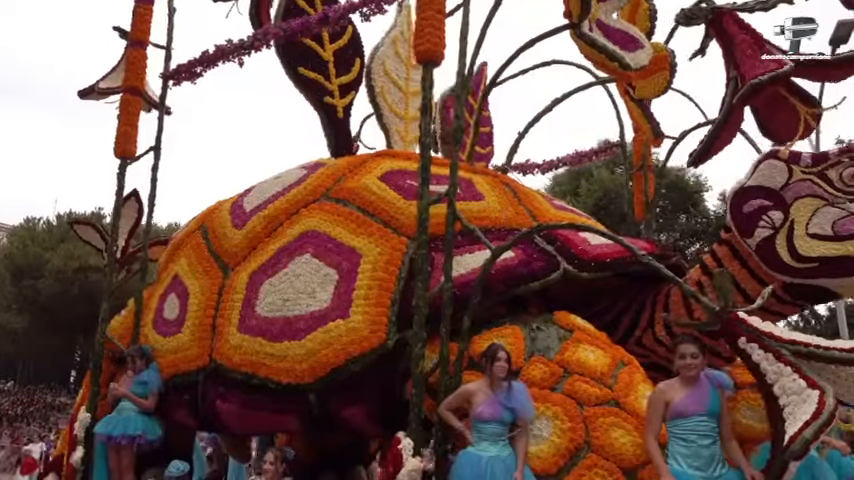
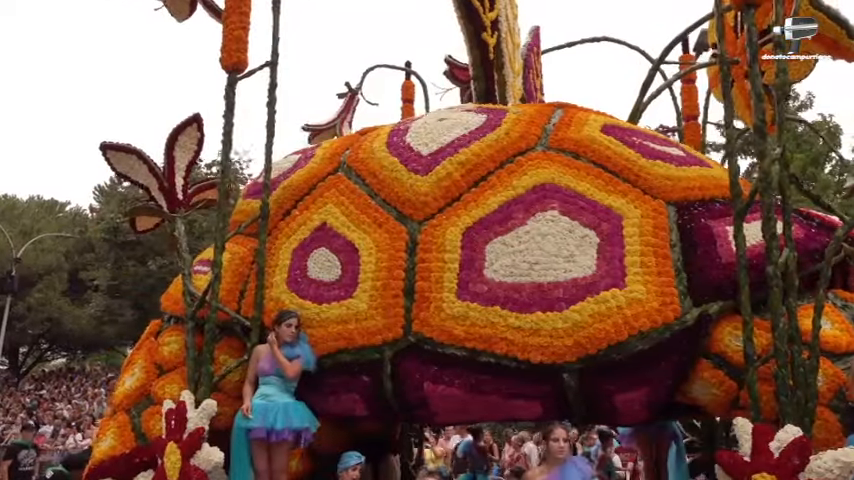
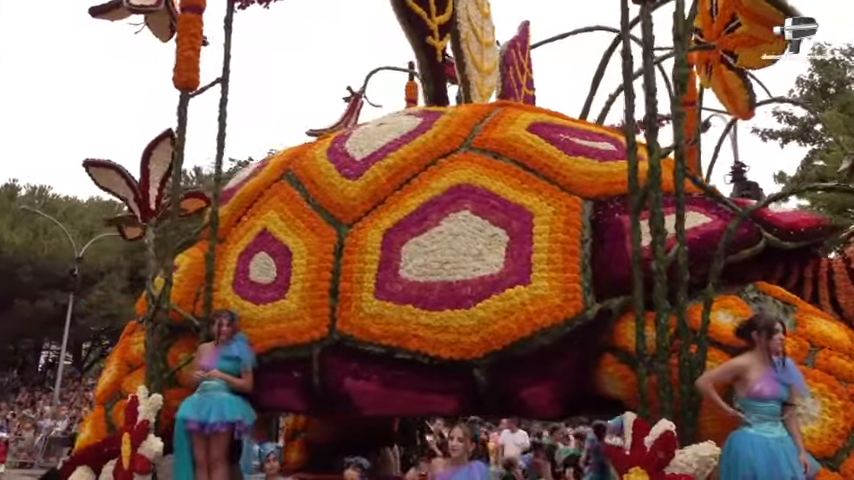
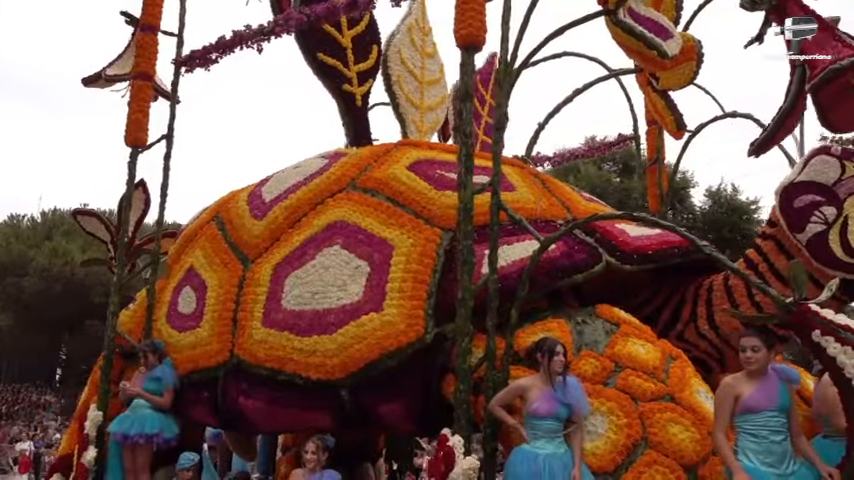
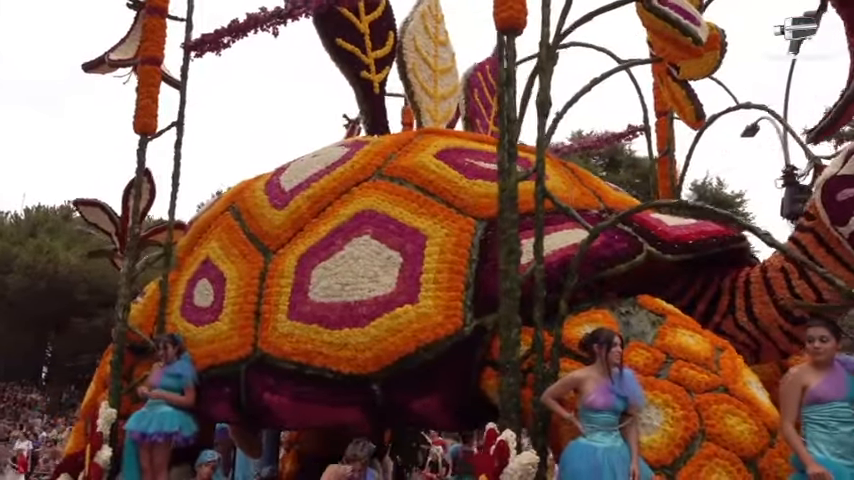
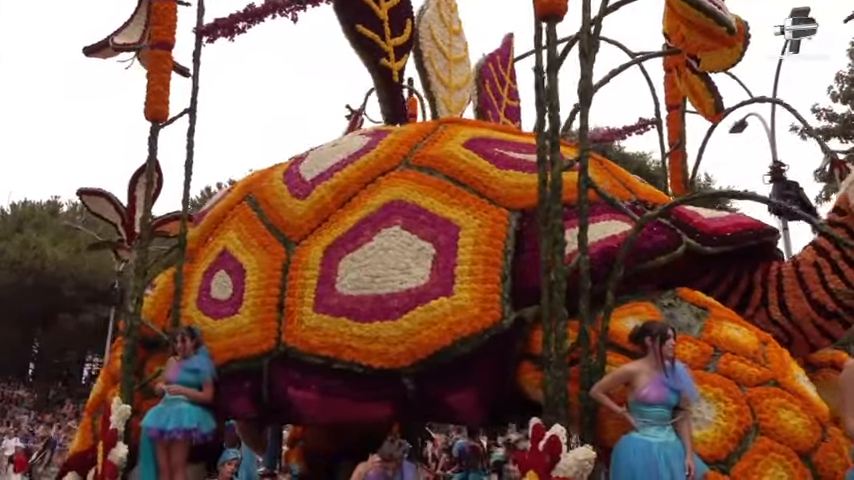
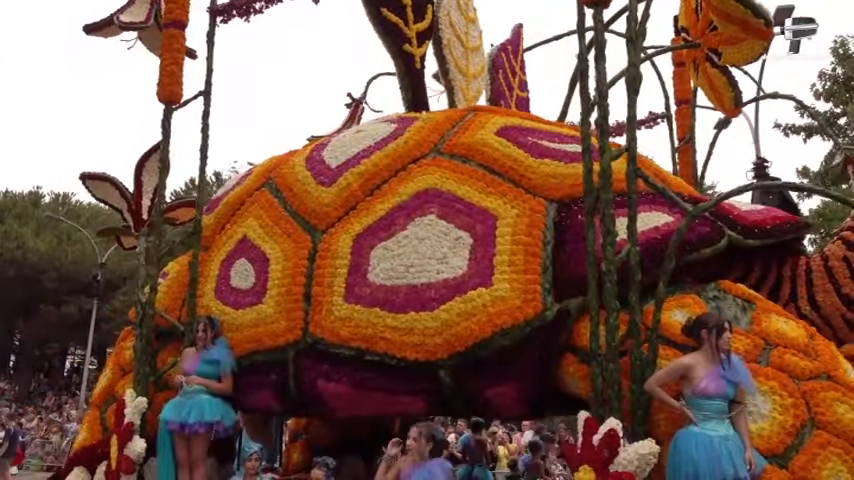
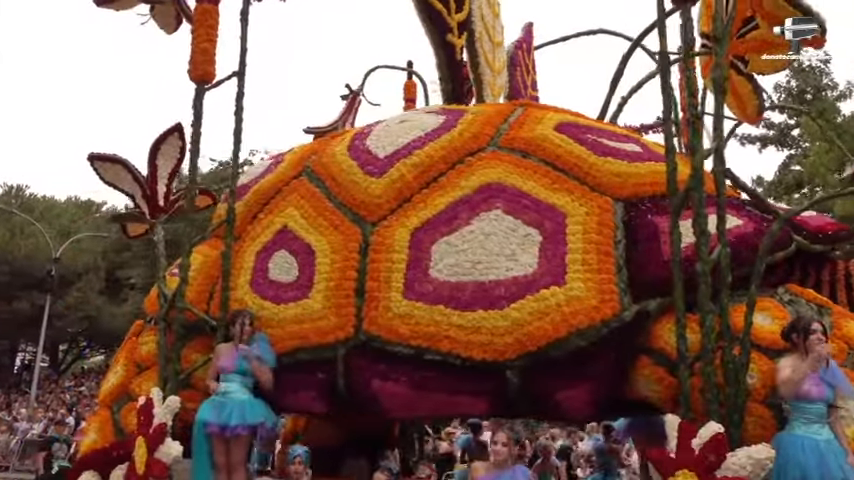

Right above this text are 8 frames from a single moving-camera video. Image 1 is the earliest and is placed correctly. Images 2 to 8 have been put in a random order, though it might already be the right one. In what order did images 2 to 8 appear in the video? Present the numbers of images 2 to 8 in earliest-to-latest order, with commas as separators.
4, 5, 6, 7, 3, 8, 2
